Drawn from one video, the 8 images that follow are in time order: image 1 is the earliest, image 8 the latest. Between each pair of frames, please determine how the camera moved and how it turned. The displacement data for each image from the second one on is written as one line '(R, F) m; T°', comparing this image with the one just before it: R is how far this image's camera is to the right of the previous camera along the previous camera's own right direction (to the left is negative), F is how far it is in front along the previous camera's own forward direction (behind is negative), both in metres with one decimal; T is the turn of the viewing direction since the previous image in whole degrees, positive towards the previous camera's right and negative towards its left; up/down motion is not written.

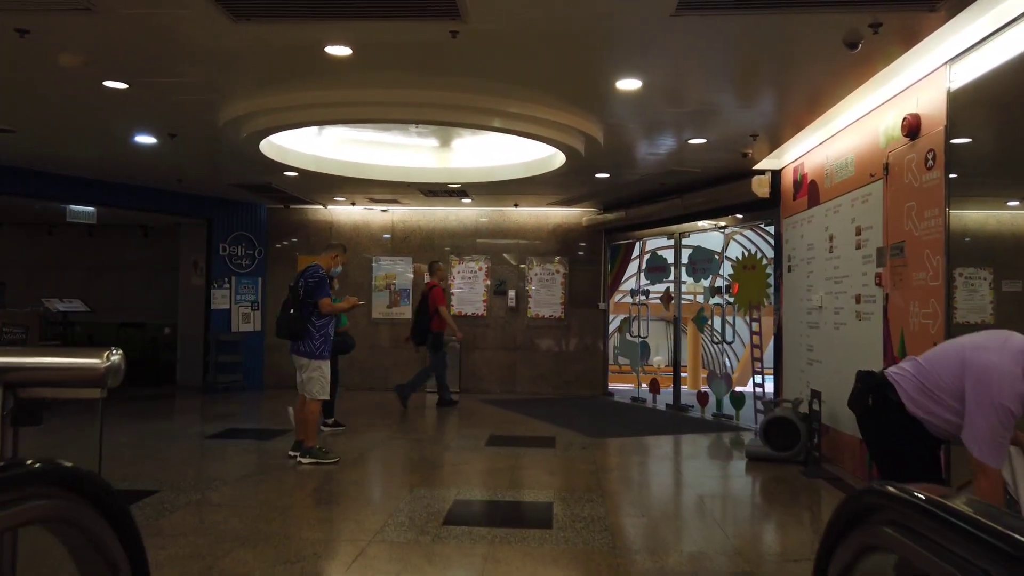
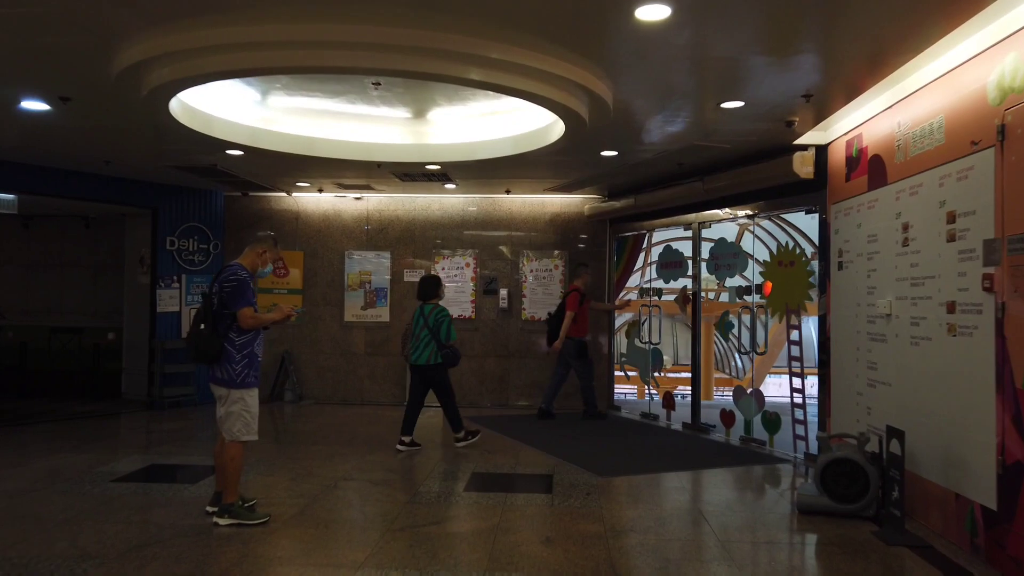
(+0.1, +1.4) m; 0°
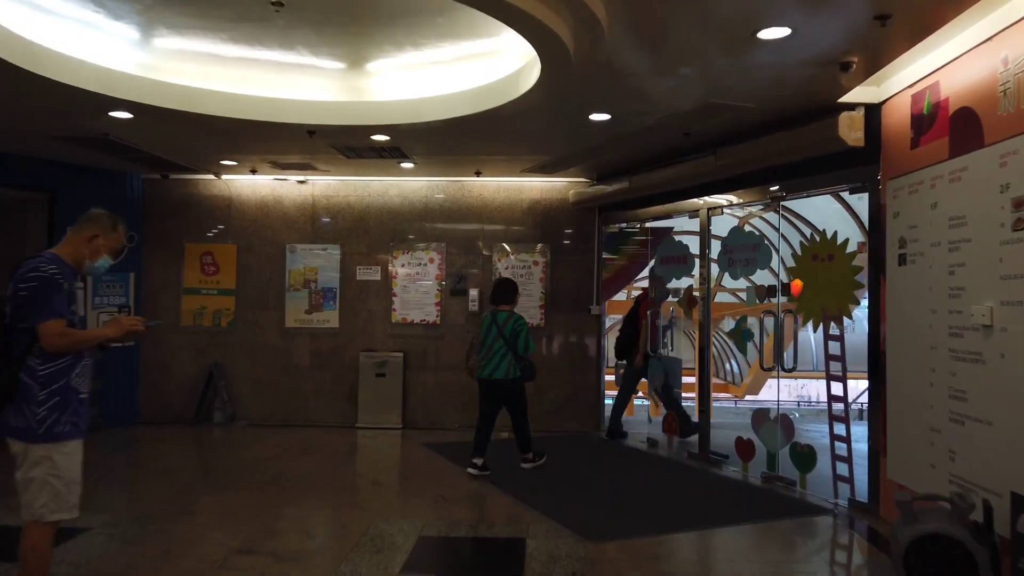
(+0.2, +1.5) m; +1°
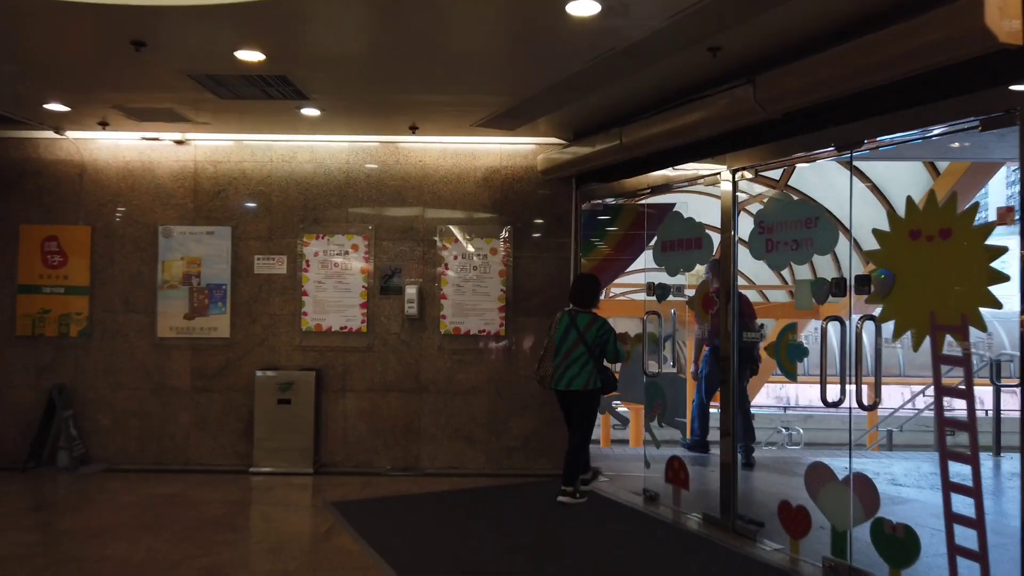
(+0.2, +2.1) m; +2°
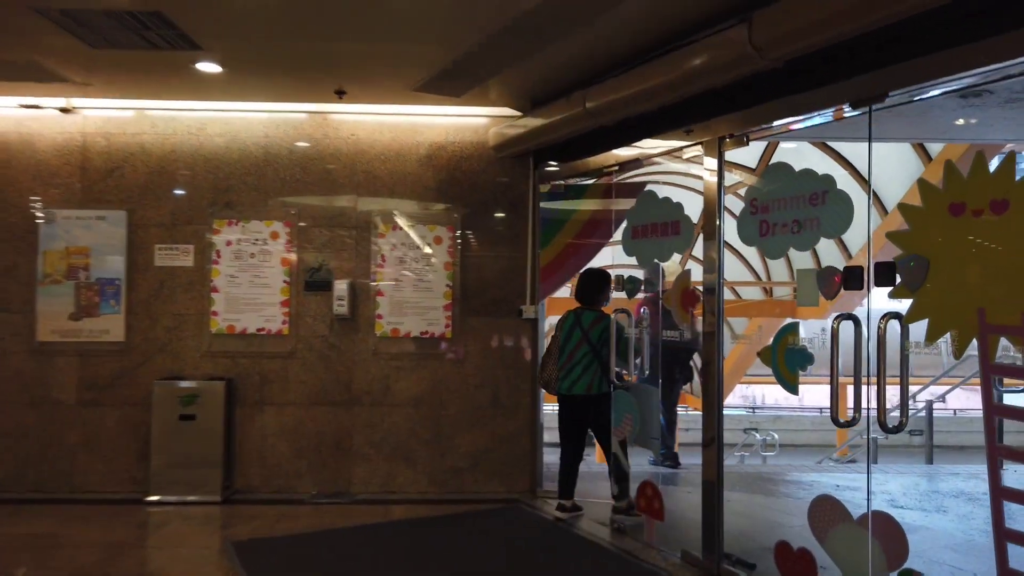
(+0.1, +0.9) m; +3°
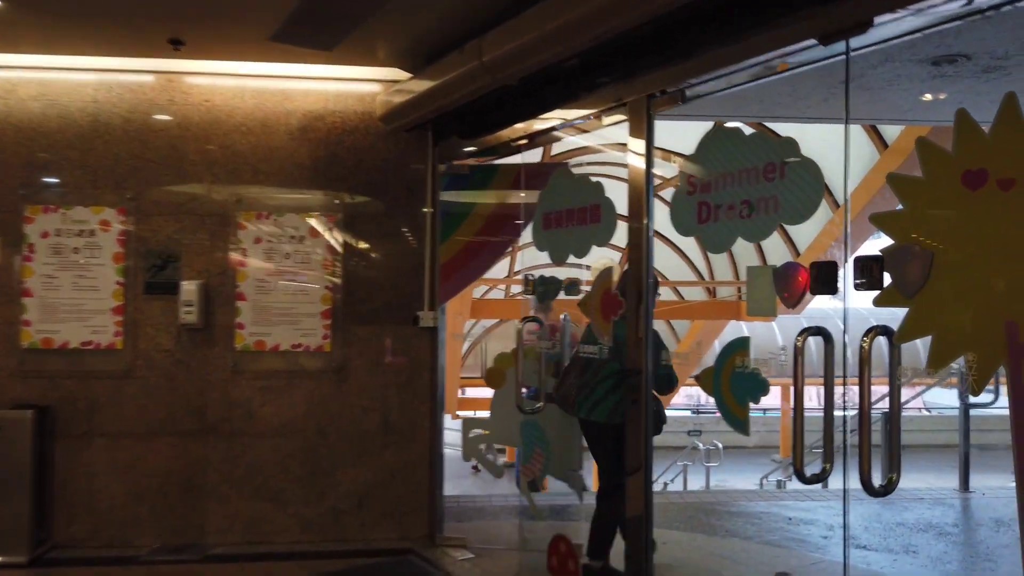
(+0.3, +0.9) m; +4°
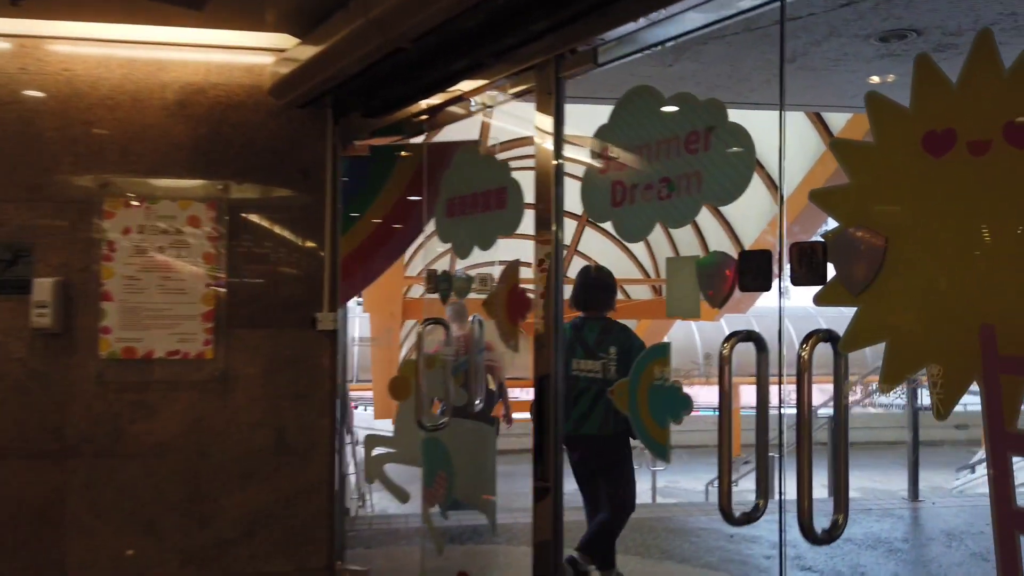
(+0.2, +0.5) m; +3°
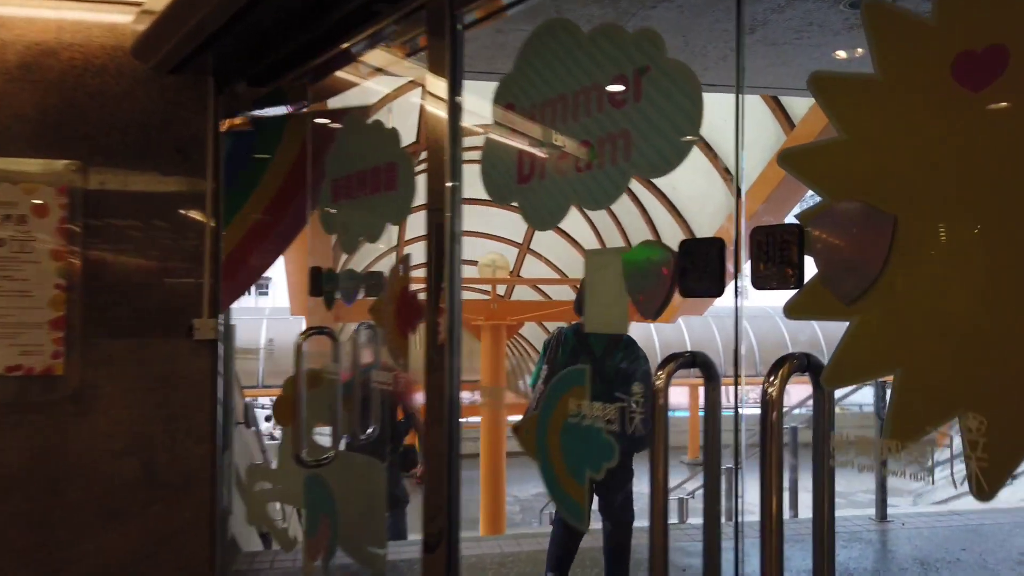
(+0.2, +0.6) m; +3°
